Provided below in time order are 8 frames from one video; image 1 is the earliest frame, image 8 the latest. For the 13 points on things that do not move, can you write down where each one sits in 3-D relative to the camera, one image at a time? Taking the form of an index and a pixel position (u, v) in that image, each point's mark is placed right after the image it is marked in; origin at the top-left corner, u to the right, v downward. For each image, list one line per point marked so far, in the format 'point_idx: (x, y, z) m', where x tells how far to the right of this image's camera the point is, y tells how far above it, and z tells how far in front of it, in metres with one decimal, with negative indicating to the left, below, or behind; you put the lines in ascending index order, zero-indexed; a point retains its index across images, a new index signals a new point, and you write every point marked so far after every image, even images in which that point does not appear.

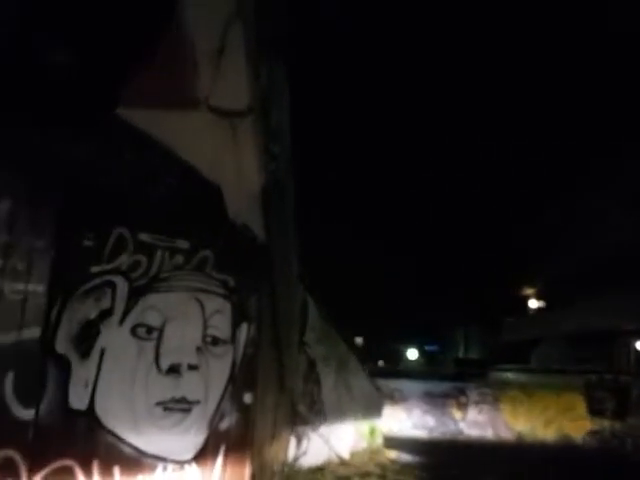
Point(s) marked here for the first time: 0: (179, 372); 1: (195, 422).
0: (-1.2, -1.1, +4.7) m
1: (-1.1, -1.5, +4.7) m
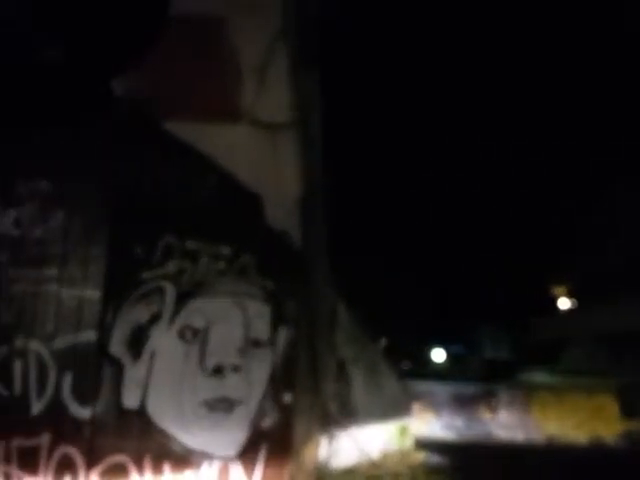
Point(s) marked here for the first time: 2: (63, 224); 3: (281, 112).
0: (-0.9, -1.1, +4.9) m
1: (-0.7, -1.6, +4.9) m
2: (-2.1, +0.1, +4.7) m
3: (-0.3, +1.1, +5.0) m
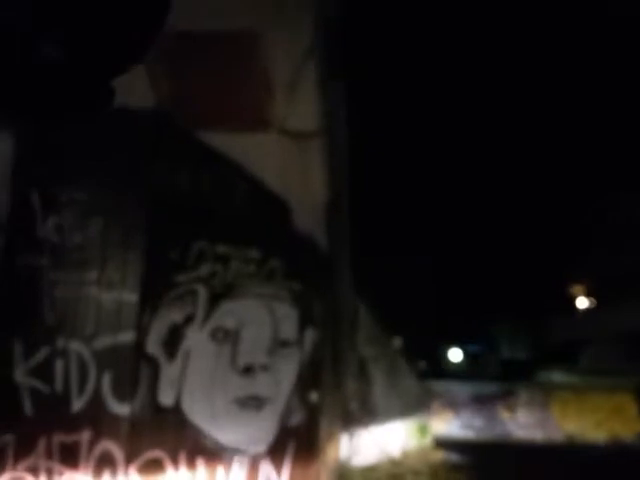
0: (-0.6, -1.2, +5.1) m
1: (-0.5, -1.6, +5.1) m
2: (-1.9, +0.1, +5.0) m
3: (-0.1, +1.1, +5.2) m
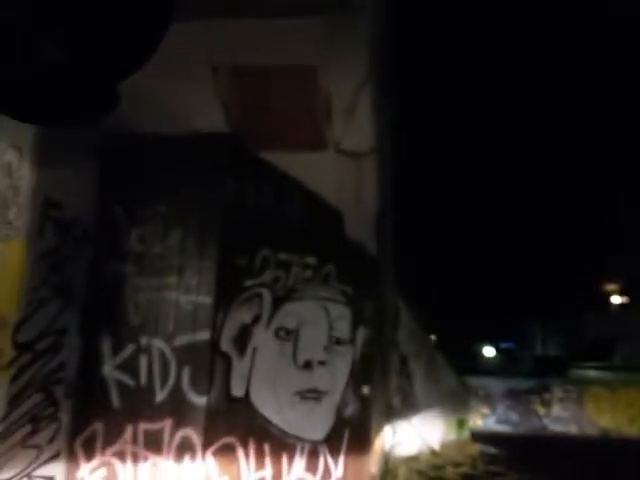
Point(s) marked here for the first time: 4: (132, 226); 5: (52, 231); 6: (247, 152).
0: (-0.1, -1.3, +5.6) m
1: (+0.1, -1.7, +5.6) m
2: (-1.4, 0.0, +5.6) m
3: (+0.4, +1.0, +5.7) m
4: (-1.9, +0.1, +5.6) m
5: (-2.5, +0.1, +5.4) m
6: (-0.7, +0.9, +5.7) m
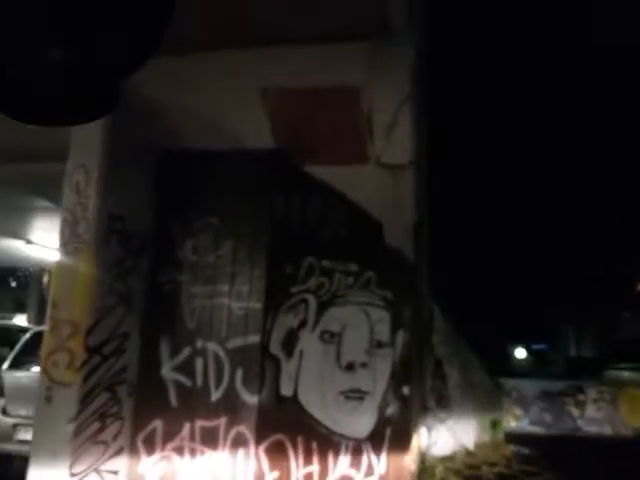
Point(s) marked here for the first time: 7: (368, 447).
0: (+0.4, -1.4, +6.0) m
1: (+0.5, -1.8, +6.0) m
2: (-0.9, -0.1, +6.0) m
3: (+0.9, +0.9, +6.0) m
4: (-1.4, 0.0, +6.1) m
5: (-2.1, 0.0, +5.9) m
6: (-0.3, +0.8, +6.1) m
7: (+0.5, -2.2, +6.0) m
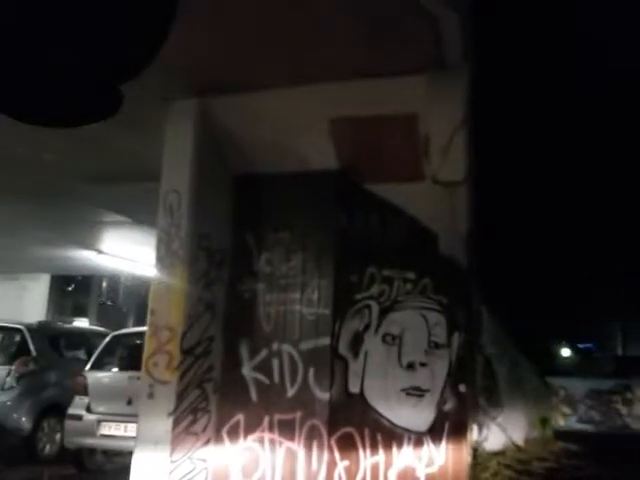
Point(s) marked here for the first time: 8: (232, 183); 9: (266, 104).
0: (+1.1, -1.5, +6.6) m
1: (+1.3, -1.9, +6.6) m
2: (-0.2, -0.3, +6.7) m
3: (+1.6, +0.8, +6.6) m
4: (-0.7, -0.1, +6.8) m
5: (-1.4, -0.2, +6.7) m
6: (+0.4, +0.6, +6.7) m
7: (+1.3, -2.3, +6.5) m
8: (-1.1, +0.7, +6.9) m
9: (-0.6, +1.6, +6.7) m
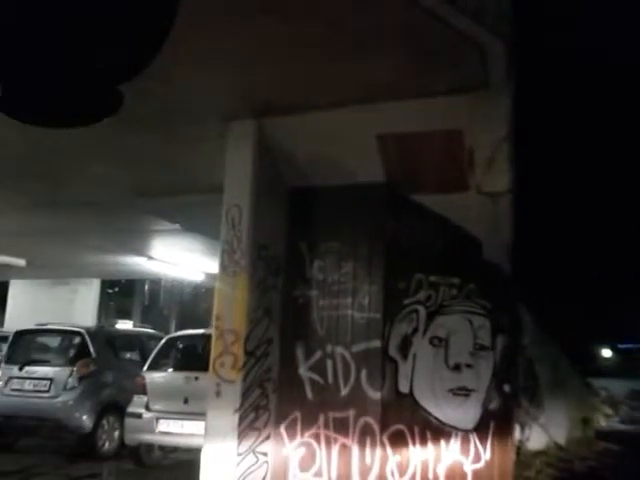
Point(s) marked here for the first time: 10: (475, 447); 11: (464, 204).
0: (+1.7, -1.6, +6.9) m
1: (+1.9, -2.0, +6.9) m
2: (+0.4, -0.4, +7.1) m
3: (+2.2, +0.7, +7.0) m
4: (-0.1, -0.2, +7.3) m
5: (-0.8, -0.3, +7.1) m
6: (+1.0, +0.5, +7.1) m
7: (+1.9, -2.4, +6.9) m
8: (-0.5, +0.6, +7.4) m
9: (0.0, +1.5, +7.2) m
10: (+1.9, -2.5, +6.8) m
11: (+1.8, +0.5, +7.0) m
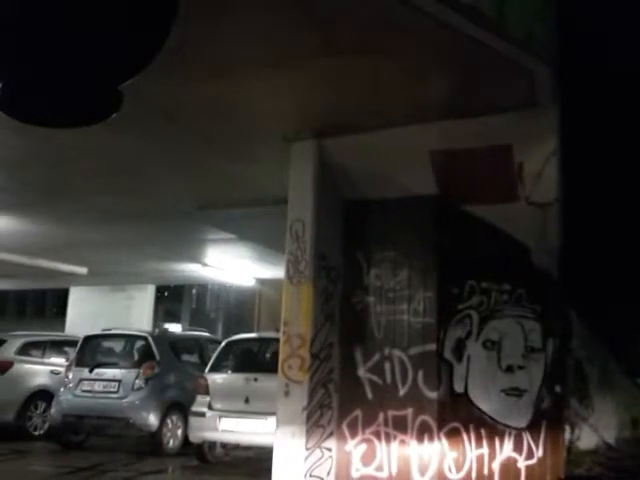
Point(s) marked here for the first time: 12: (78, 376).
0: (+2.5, -1.7, +7.3) m
1: (+2.7, -2.1, +7.3) m
2: (+1.2, -0.5, +7.6) m
3: (+2.9, +0.6, +7.3) m
4: (+0.7, -0.4, +7.8) m
5: (0.0, -0.5, +7.7) m
6: (+1.8, +0.4, +7.6) m
7: (+2.7, -2.5, +7.3) m
8: (+0.3, +0.4, +8.0) m
9: (+0.7, +1.4, +7.7) m
10: (+2.6, -2.6, +7.2) m
11: (+2.5, +0.4, +7.4) m
12: (-5.4, -3.1, +12.8) m
